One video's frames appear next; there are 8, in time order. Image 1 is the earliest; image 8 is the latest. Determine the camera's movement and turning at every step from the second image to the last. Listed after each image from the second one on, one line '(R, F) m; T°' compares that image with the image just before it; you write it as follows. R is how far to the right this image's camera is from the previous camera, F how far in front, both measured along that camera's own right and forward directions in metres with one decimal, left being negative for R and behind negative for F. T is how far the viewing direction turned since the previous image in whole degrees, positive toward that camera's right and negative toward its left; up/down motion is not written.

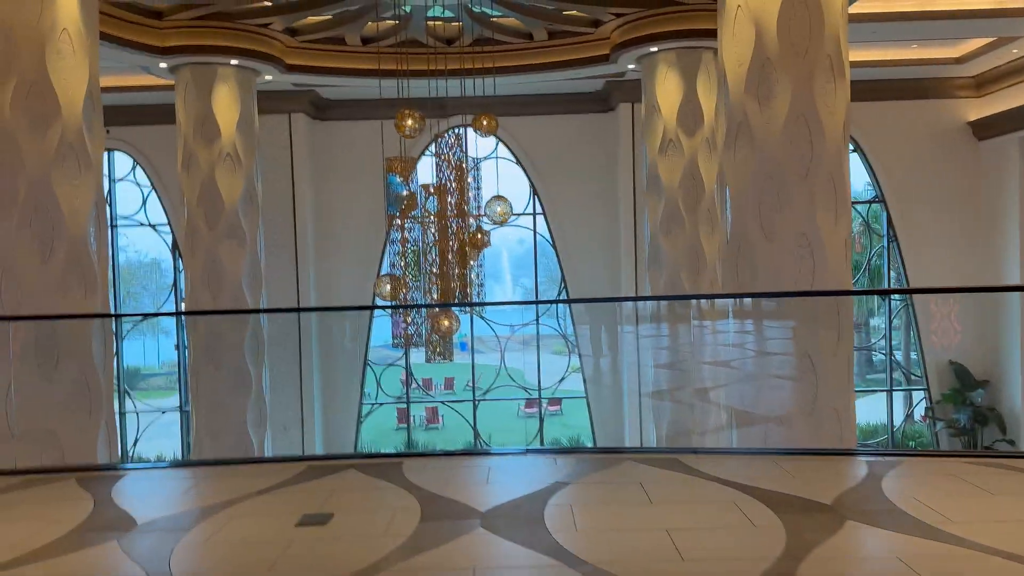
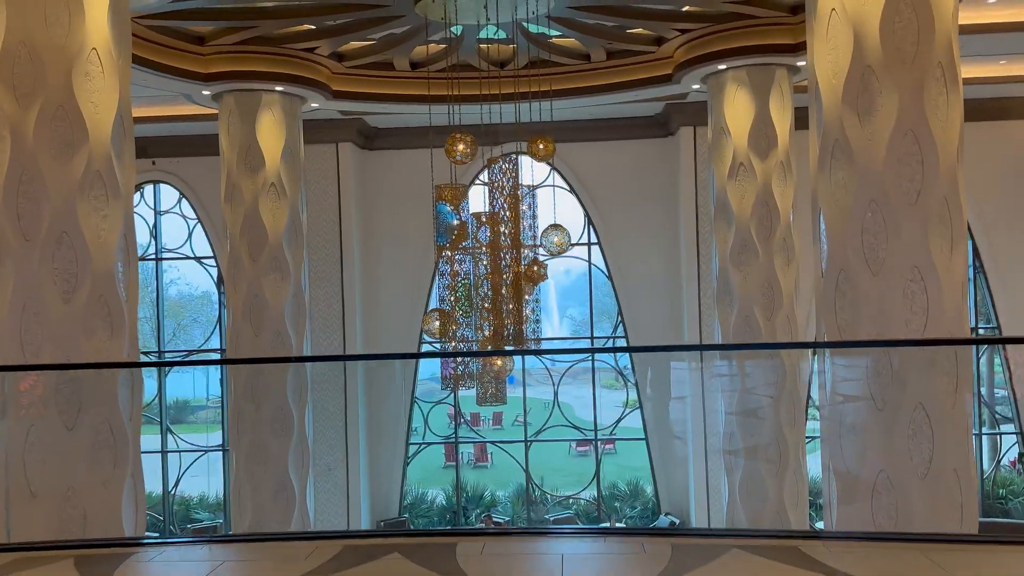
(-0.1, +0.5) m; -3°
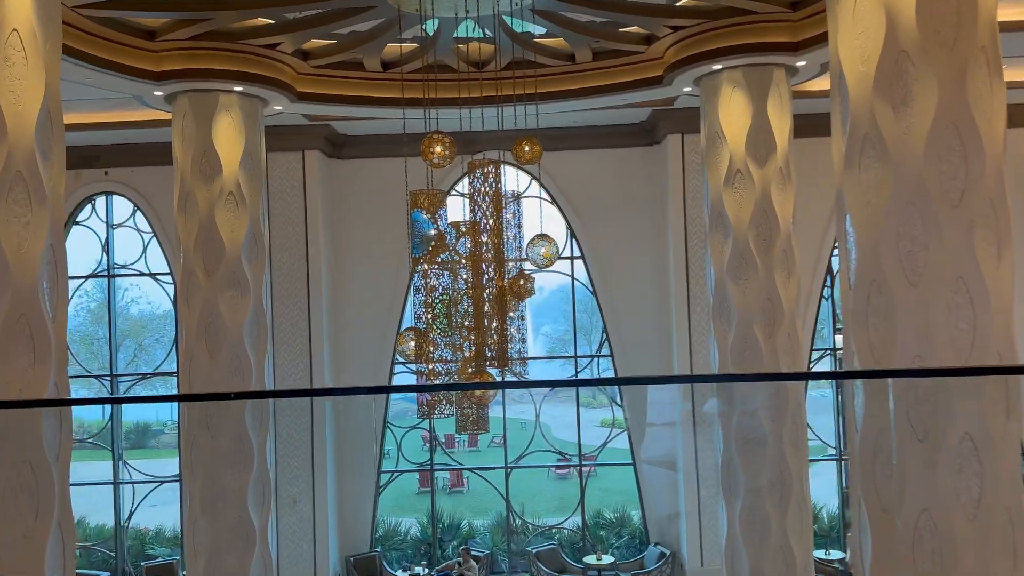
(-0.1, +0.6) m; +2°
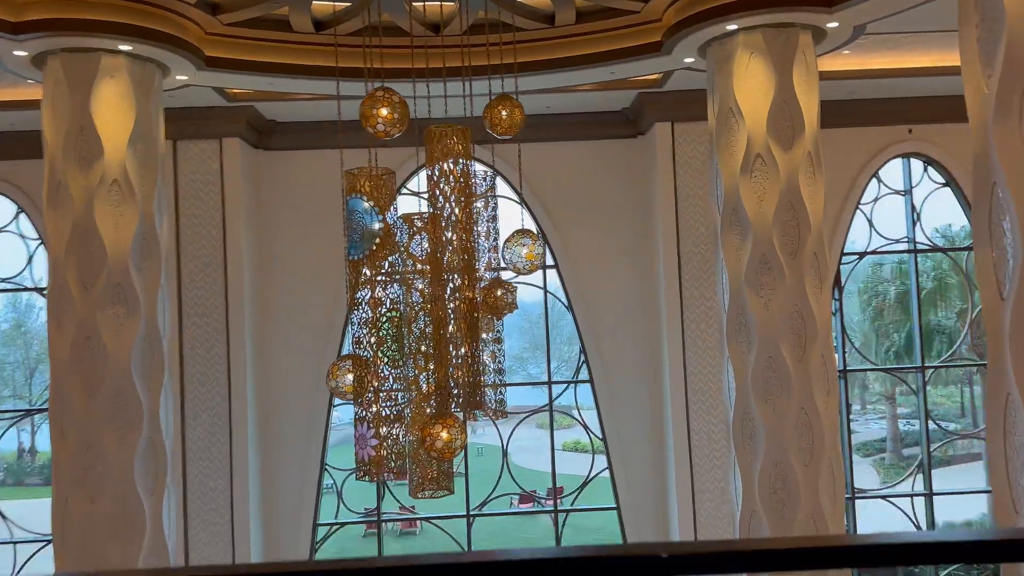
(-0.1, +1.5) m; +3°
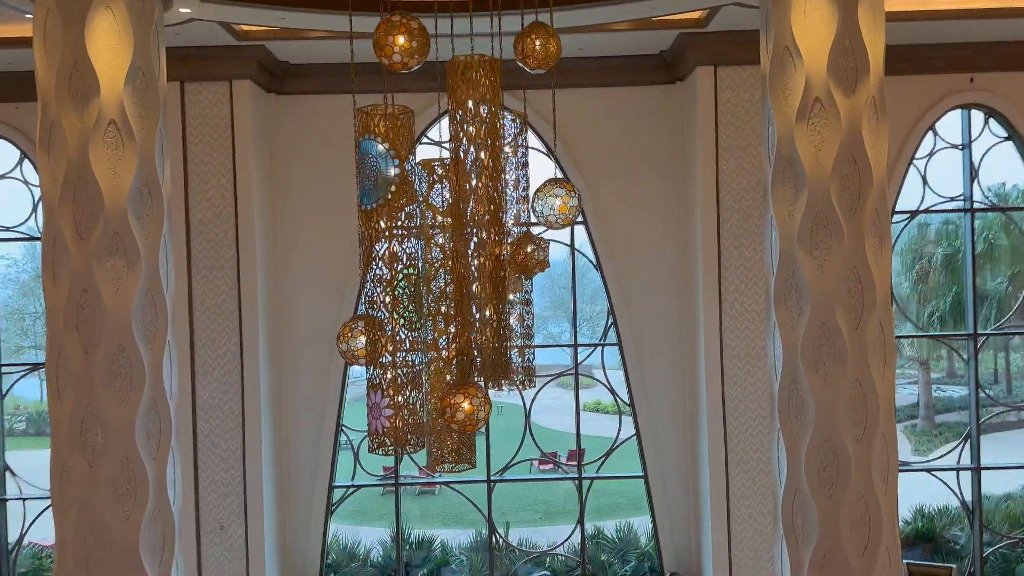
(0.0, +0.5) m; -1°
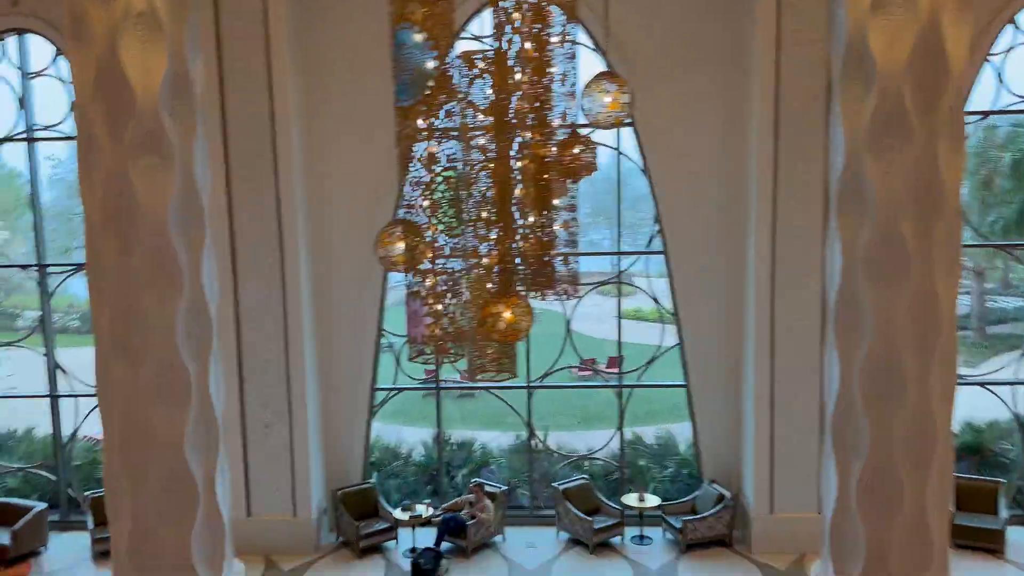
(0.0, +0.2) m; -3°
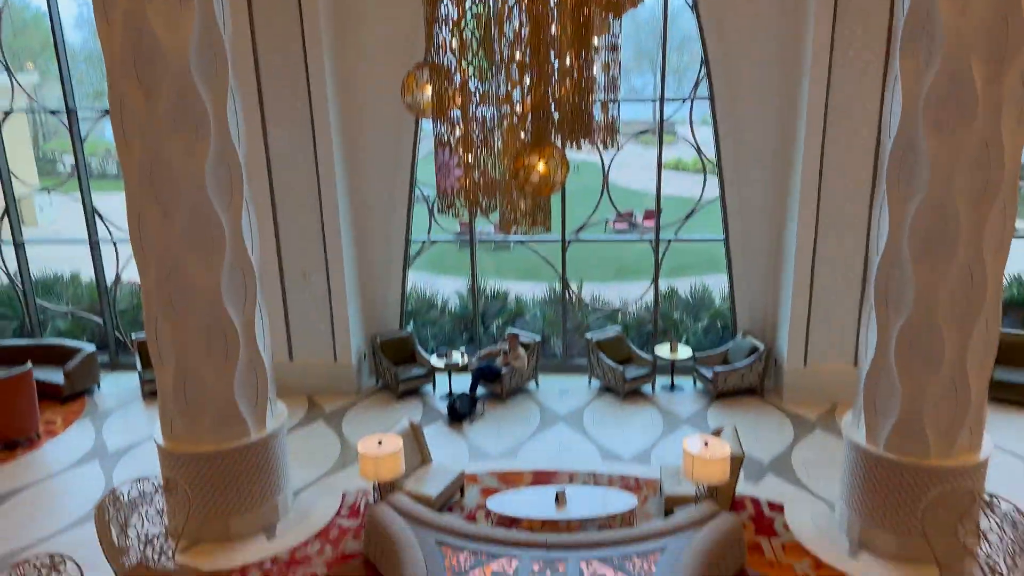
(0.0, +0.1) m; -3°
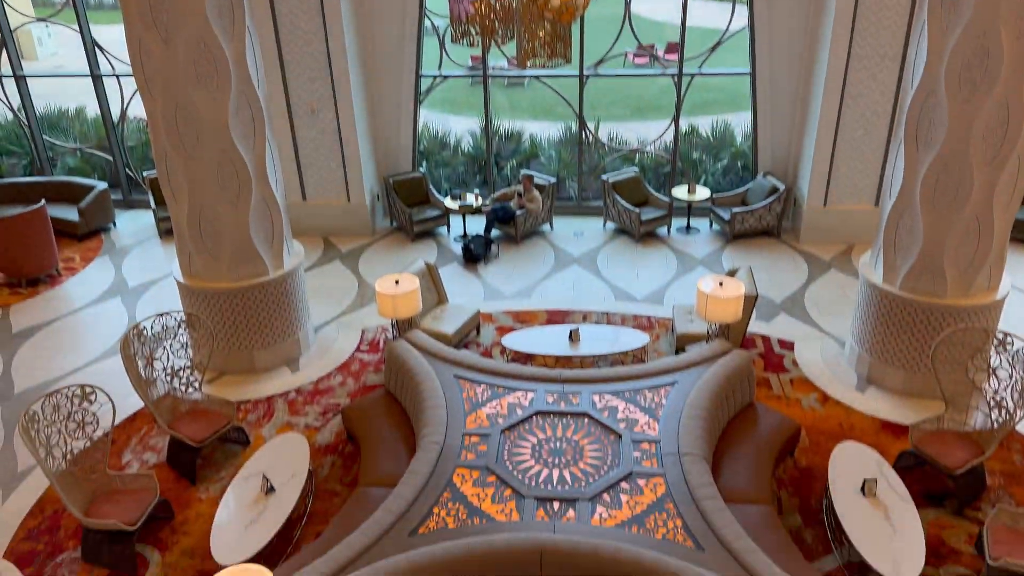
(0.0, +0.1) m; -1°
